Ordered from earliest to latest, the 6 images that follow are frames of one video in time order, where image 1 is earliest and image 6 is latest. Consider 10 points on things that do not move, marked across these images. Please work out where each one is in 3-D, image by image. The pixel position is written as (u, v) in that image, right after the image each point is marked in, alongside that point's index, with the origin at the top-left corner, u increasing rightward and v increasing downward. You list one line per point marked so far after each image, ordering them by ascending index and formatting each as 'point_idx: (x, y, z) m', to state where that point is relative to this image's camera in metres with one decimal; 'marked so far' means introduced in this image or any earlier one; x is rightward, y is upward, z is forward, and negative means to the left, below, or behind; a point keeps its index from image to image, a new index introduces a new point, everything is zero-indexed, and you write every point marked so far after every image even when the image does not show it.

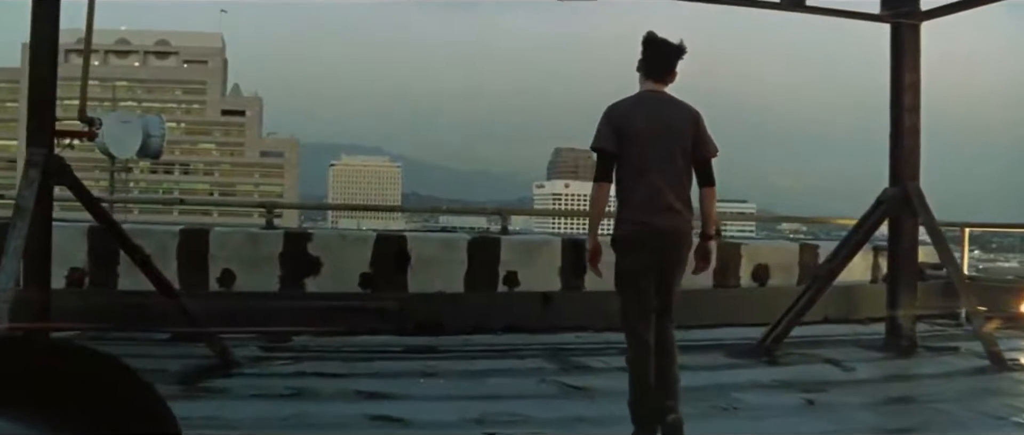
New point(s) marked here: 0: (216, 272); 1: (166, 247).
0: (-2.4, -0.4, +8.8) m
1: (-2.7, -0.2, +8.8) m
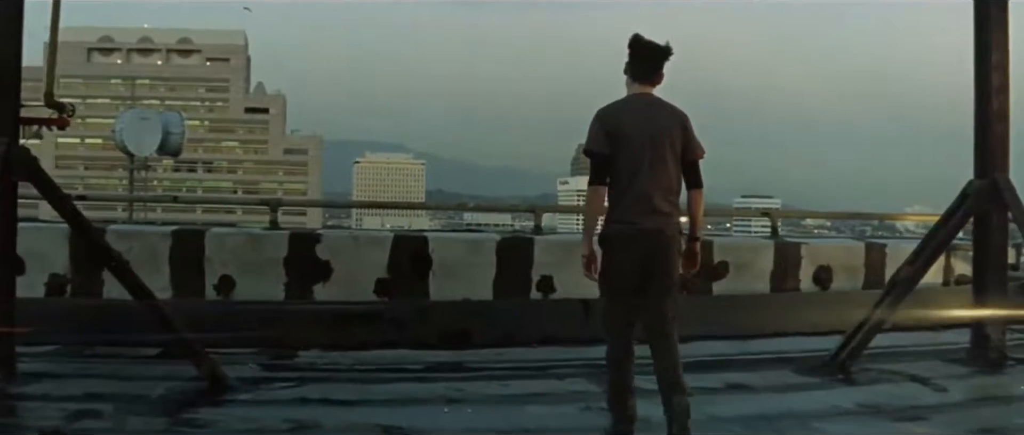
0: (-2.1, -0.4, +7.9) m
1: (-2.5, -0.2, +7.8) m
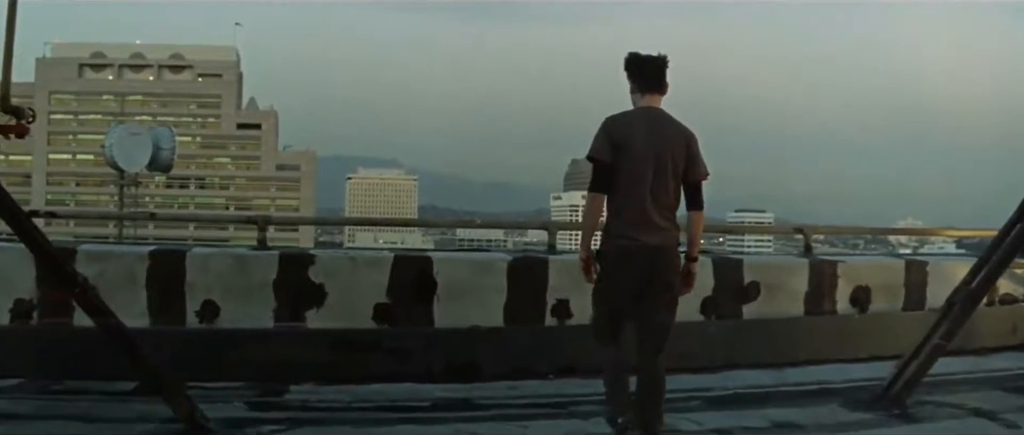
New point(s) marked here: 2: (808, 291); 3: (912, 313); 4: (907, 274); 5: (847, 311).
0: (-2.0, -0.6, +7.1) m
1: (-2.4, -0.4, +7.1) m
2: (+2.1, -0.5, +8.0) m
3: (+3.0, -0.7, +8.3) m
4: (+3.0, -0.4, +8.3) m
5: (+2.5, -0.7, +8.1) m
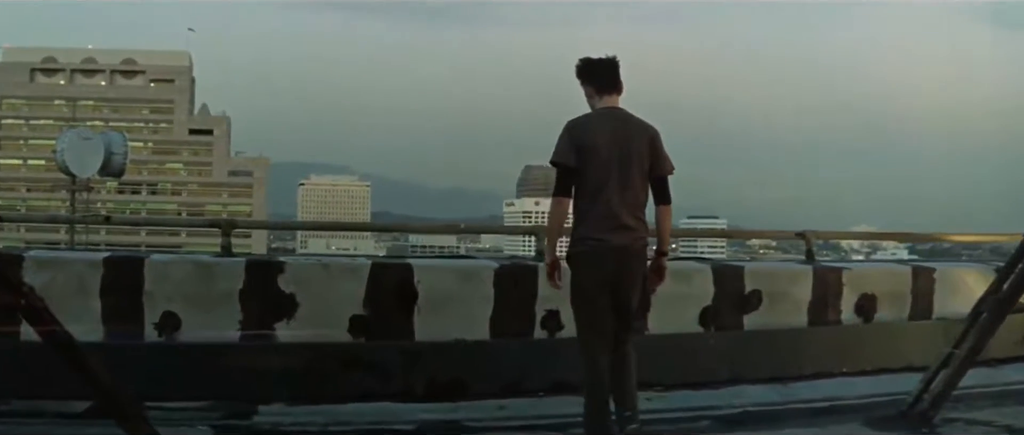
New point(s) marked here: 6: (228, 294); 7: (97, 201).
0: (-2.1, -0.6, +6.5) m
1: (-2.5, -0.4, +6.4) m
2: (+2.0, -0.6, +7.5) m
3: (+2.9, -0.7, +7.9) m
4: (+2.9, -0.5, +7.8) m
5: (+2.4, -0.7, +7.7) m
6: (-1.7, -0.5, +6.5) m
7: (-2.3, +0.1, +6.1) m
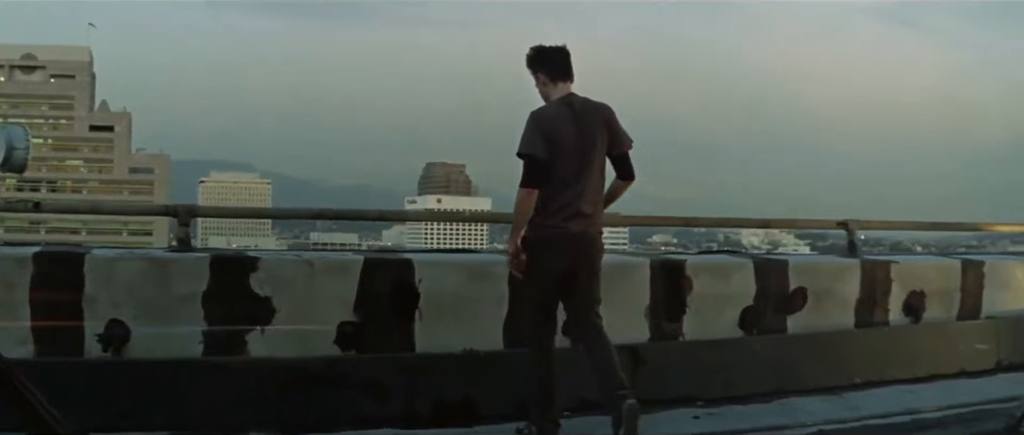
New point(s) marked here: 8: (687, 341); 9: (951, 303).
0: (-2.0, -0.5, +5.2) m
1: (-2.3, -0.3, +5.2) m
2: (+2.1, -0.5, +6.6) m
3: (+2.9, -0.7, +7.0) m
4: (+2.9, -0.4, +7.0) m
5: (+2.4, -0.6, +6.8) m
6: (-1.5, -0.4, +5.3) m
7: (-2.1, +0.2, +4.9) m
8: (+1.0, -0.7, +6.1) m
9: (+2.8, -0.5, +7.0) m
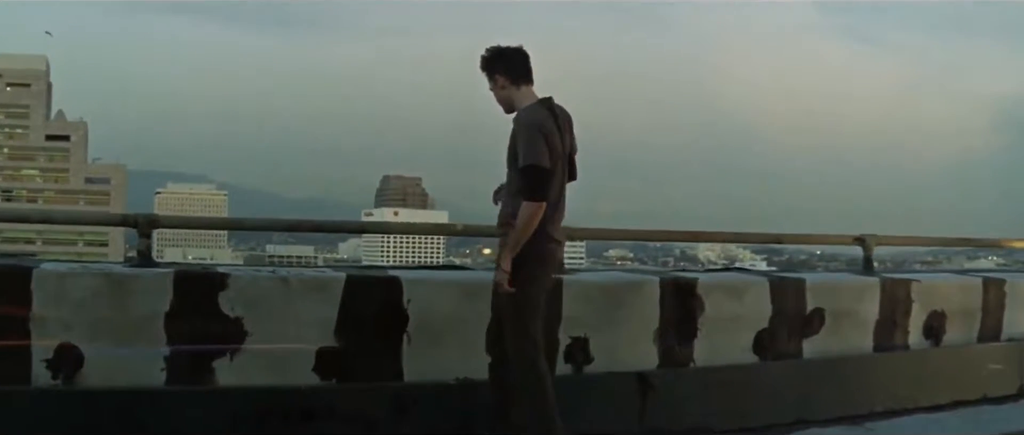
0: (-2.0, -0.6, +4.6) m
1: (-2.3, -0.4, +4.5) m
2: (+2.0, -0.6, +6.1) m
3: (+2.9, -0.8, +6.6) m
4: (+2.8, -0.5, +6.6) m
5: (+2.3, -0.7, +6.3) m
6: (-1.5, -0.4, +4.7) m
7: (-2.1, +0.1, +4.3) m
8: (+0.9, -0.7, +5.5) m
9: (+2.7, -0.6, +6.5) m
